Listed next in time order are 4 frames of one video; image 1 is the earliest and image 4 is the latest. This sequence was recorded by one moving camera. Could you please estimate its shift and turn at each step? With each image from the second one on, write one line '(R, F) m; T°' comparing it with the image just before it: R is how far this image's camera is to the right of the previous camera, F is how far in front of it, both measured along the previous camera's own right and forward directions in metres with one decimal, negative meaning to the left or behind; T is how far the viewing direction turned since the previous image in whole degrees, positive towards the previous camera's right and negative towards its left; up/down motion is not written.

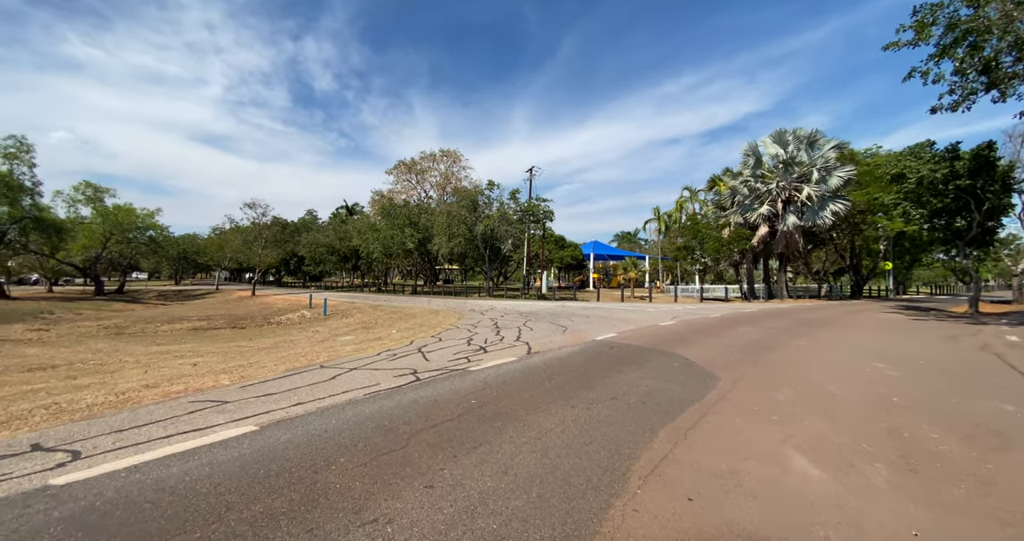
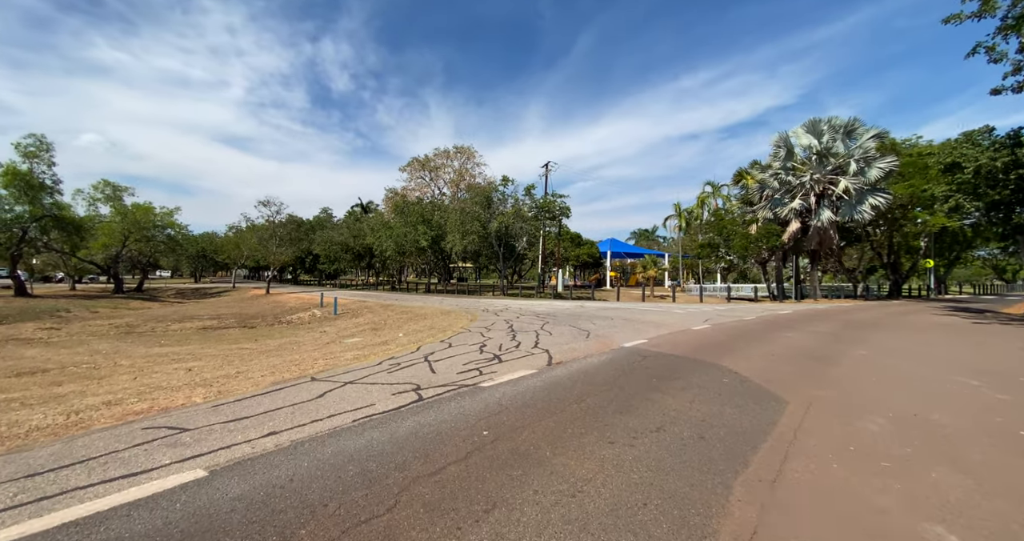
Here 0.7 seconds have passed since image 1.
(-0.1, +1.0) m; -2°
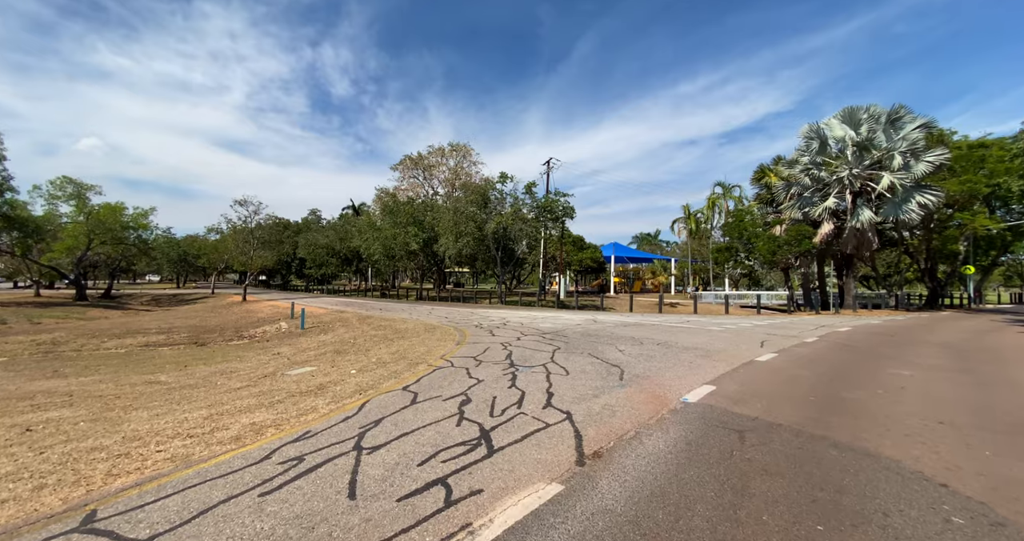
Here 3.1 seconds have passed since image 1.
(0.0, +3.1) m; 0°
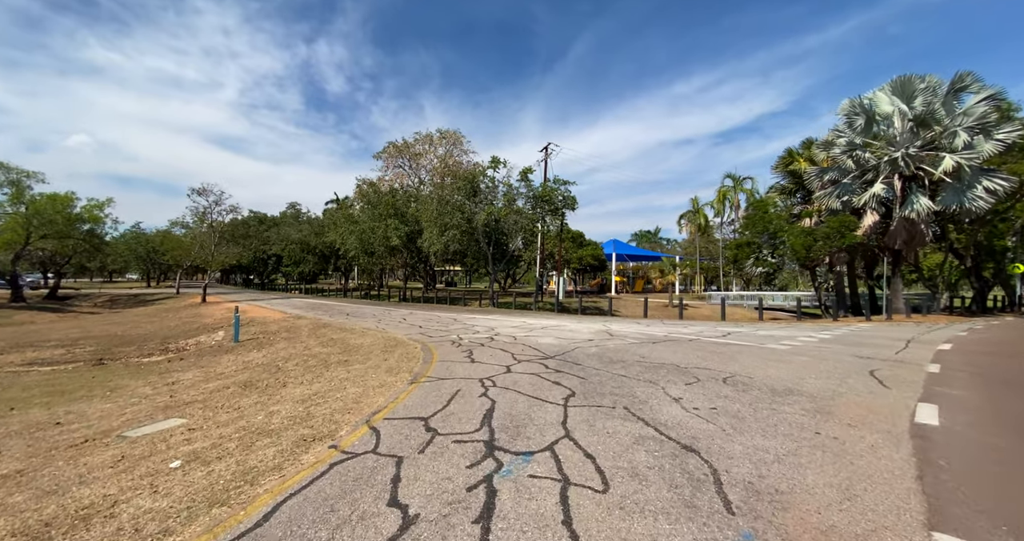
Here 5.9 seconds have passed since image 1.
(+0.2, +3.8) m; +1°
